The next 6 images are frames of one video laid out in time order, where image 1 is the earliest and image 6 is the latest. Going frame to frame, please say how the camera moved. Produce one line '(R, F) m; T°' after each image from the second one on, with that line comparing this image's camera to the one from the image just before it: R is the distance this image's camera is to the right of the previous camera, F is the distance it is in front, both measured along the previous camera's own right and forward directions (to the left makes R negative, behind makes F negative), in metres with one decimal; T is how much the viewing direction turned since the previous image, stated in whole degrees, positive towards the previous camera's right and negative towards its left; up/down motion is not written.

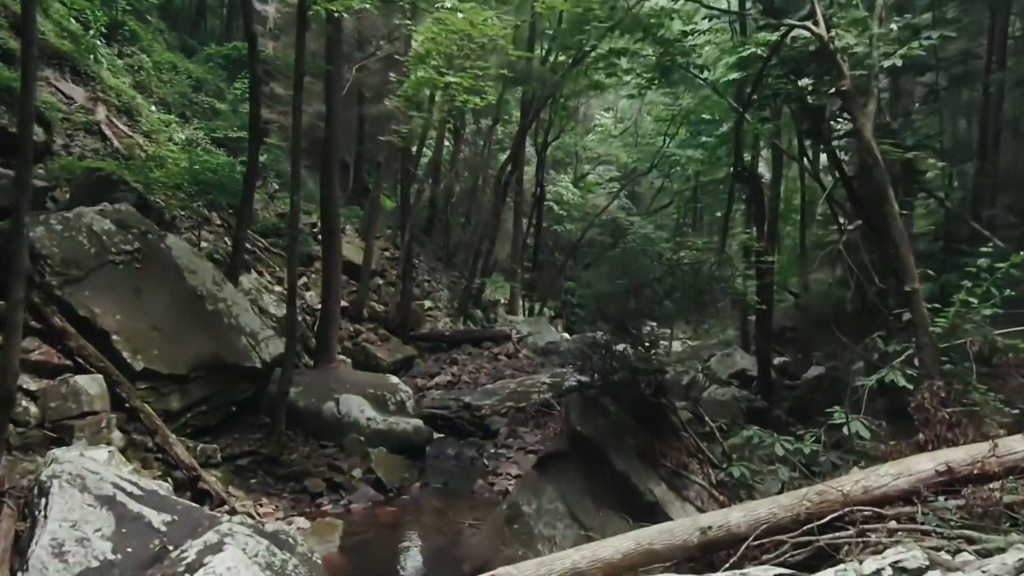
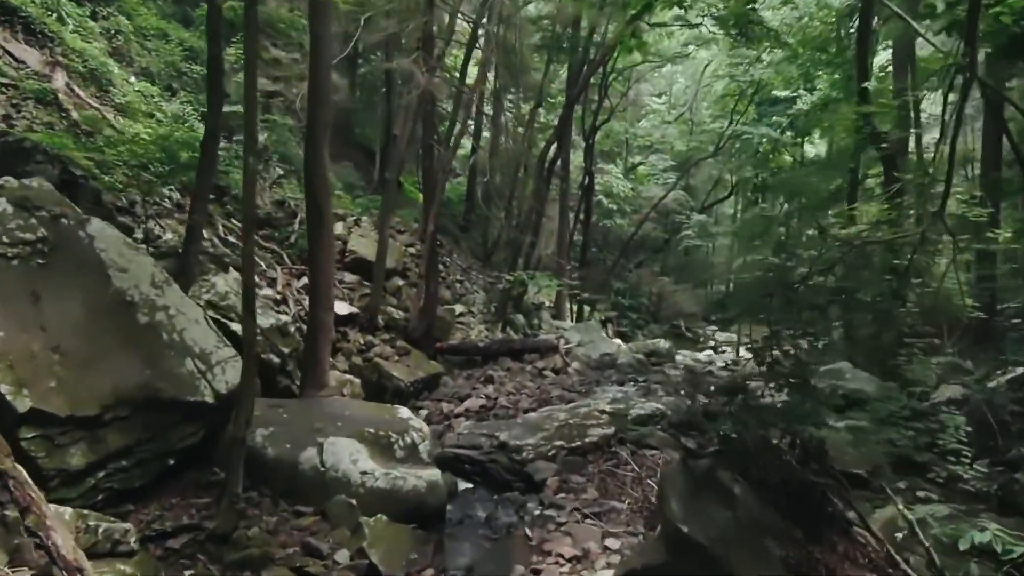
(0.0, +2.3) m; -3°
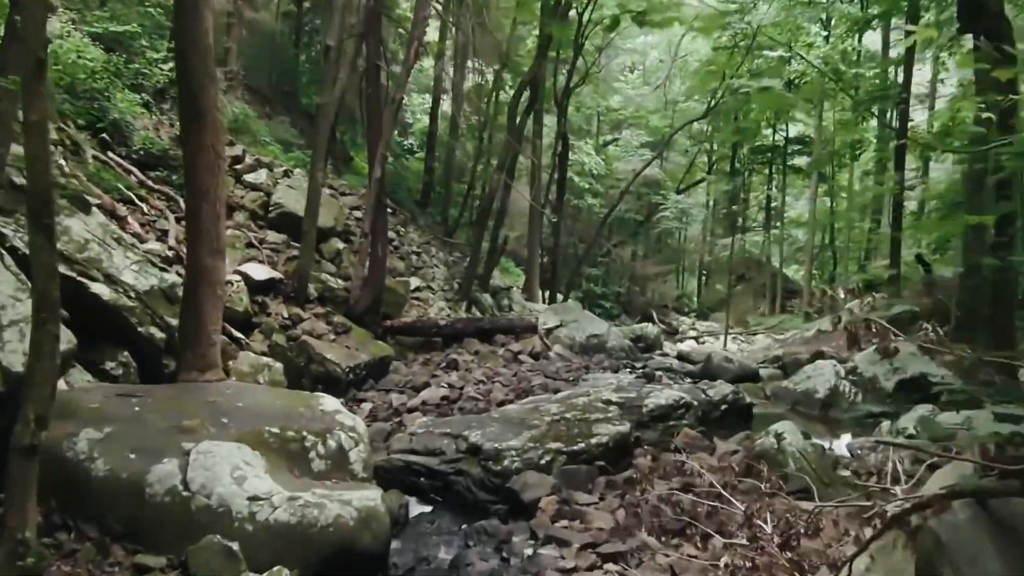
(-0.1, +2.1) m; +3°
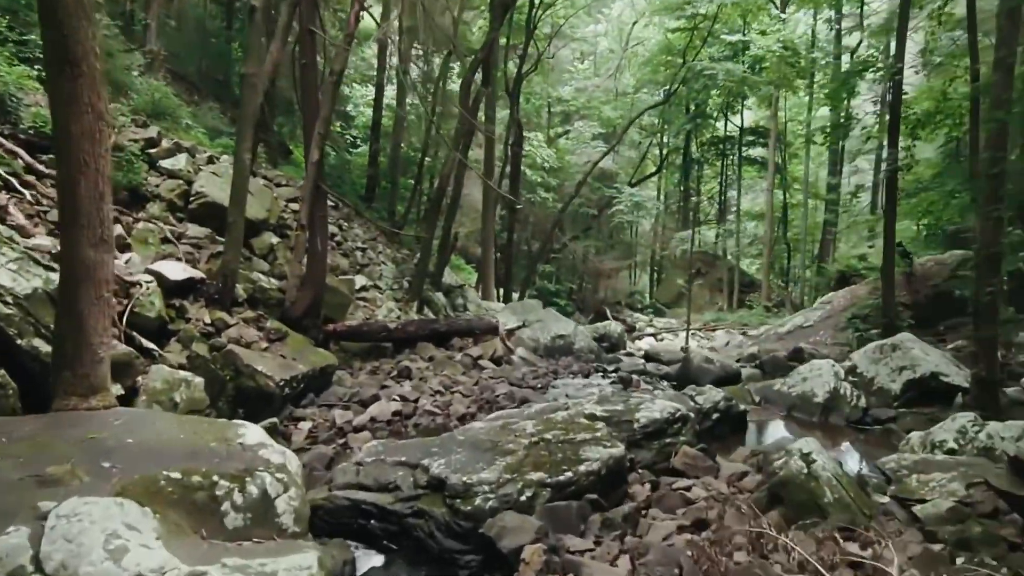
(-0.1, +0.9) m; +3°
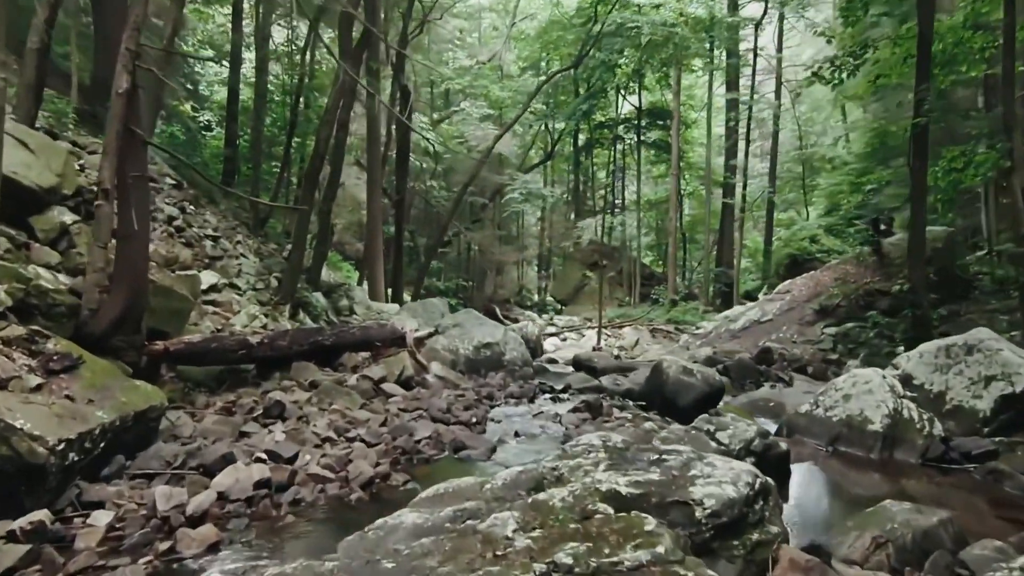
(-0.3, +2.2) m; +8°
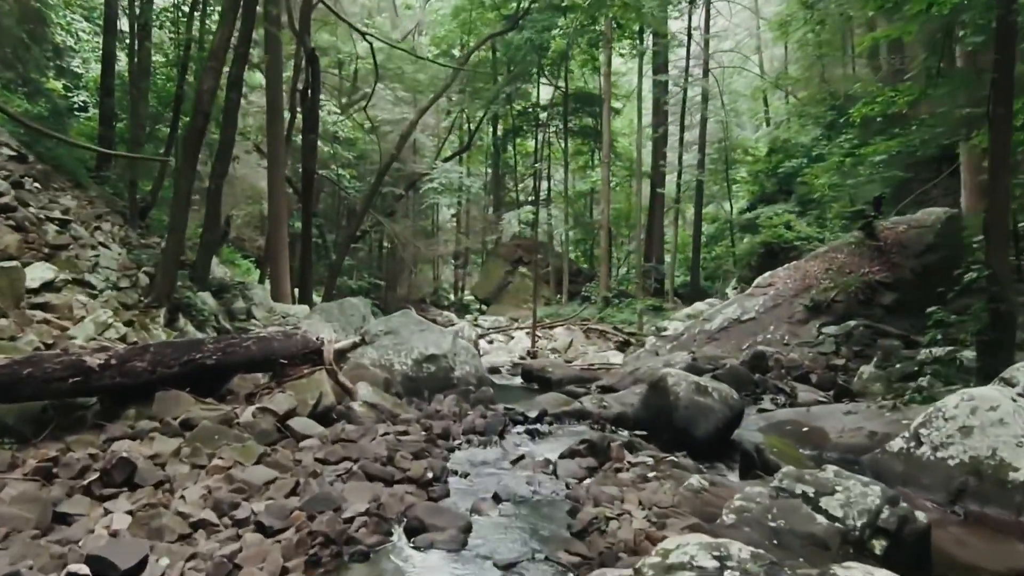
(-0.2, +1.7) m; +6°
